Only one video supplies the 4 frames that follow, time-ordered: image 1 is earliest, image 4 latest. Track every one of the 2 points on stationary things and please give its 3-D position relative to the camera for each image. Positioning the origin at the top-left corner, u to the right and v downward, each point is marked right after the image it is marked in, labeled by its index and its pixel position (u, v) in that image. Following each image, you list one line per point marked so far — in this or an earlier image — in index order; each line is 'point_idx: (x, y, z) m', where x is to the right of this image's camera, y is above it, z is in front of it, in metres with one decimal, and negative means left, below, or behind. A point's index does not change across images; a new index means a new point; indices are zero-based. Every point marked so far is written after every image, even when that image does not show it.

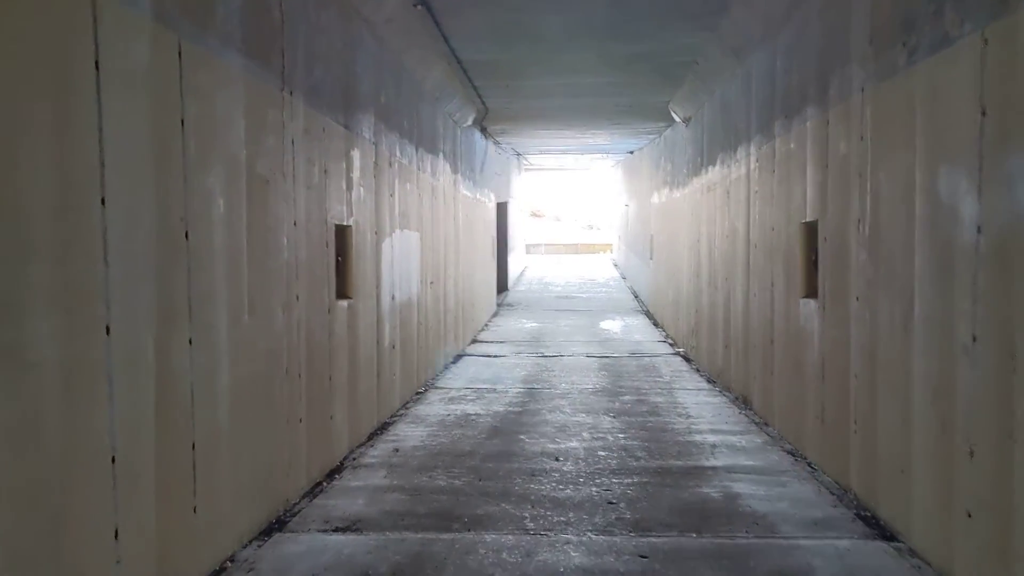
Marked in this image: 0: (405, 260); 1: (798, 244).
0: (-0.6, +0.2, +5.4) m
1: (+1.3, +0.2, +4.0) m
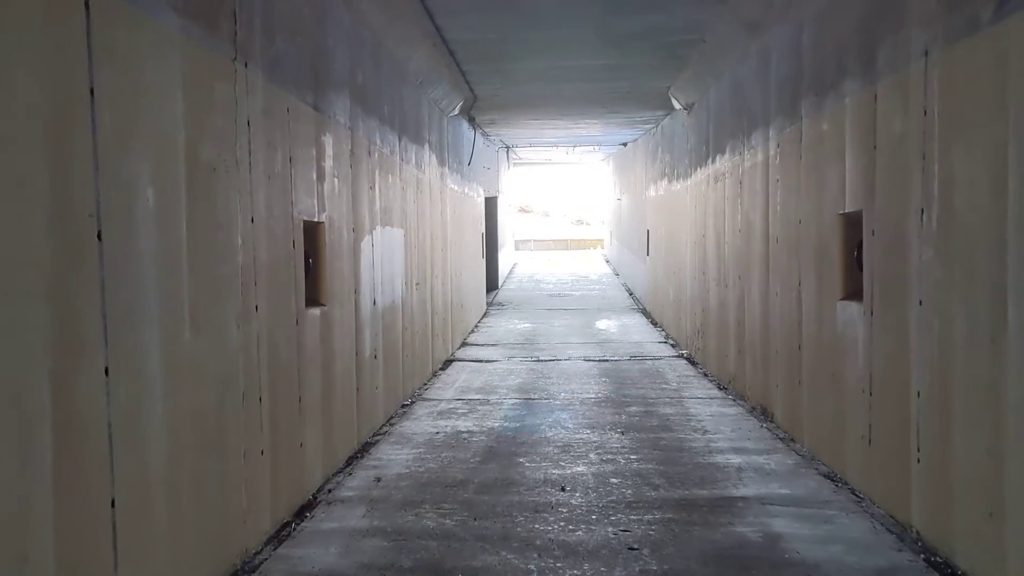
0: (-0.7, +0.2, +4.9) m
1: (+1.3, +0.2, +3.5) m
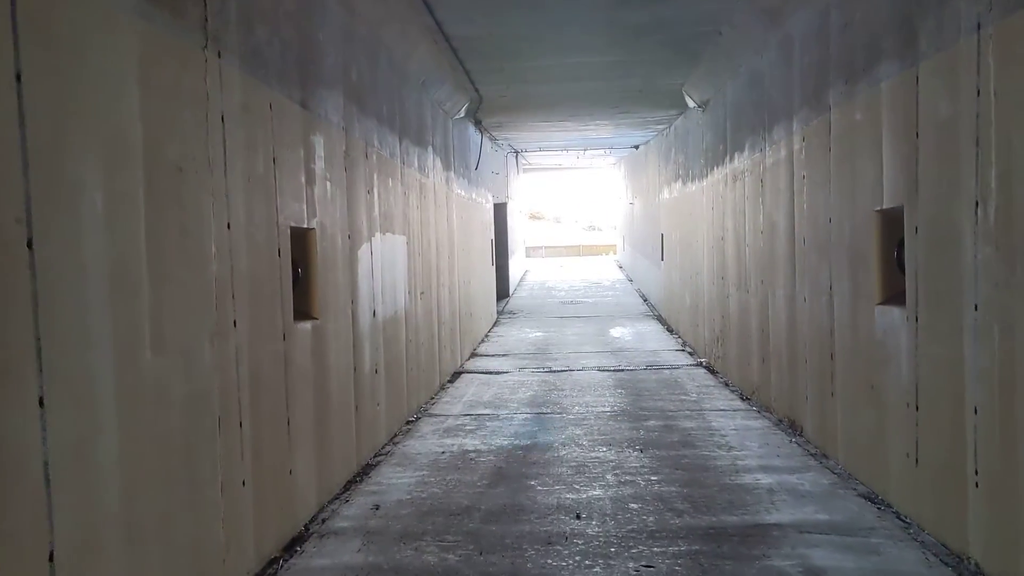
0: (-0.6, +0.1, +4.6) m
1: (+1.3, +0.2, +3.2) m
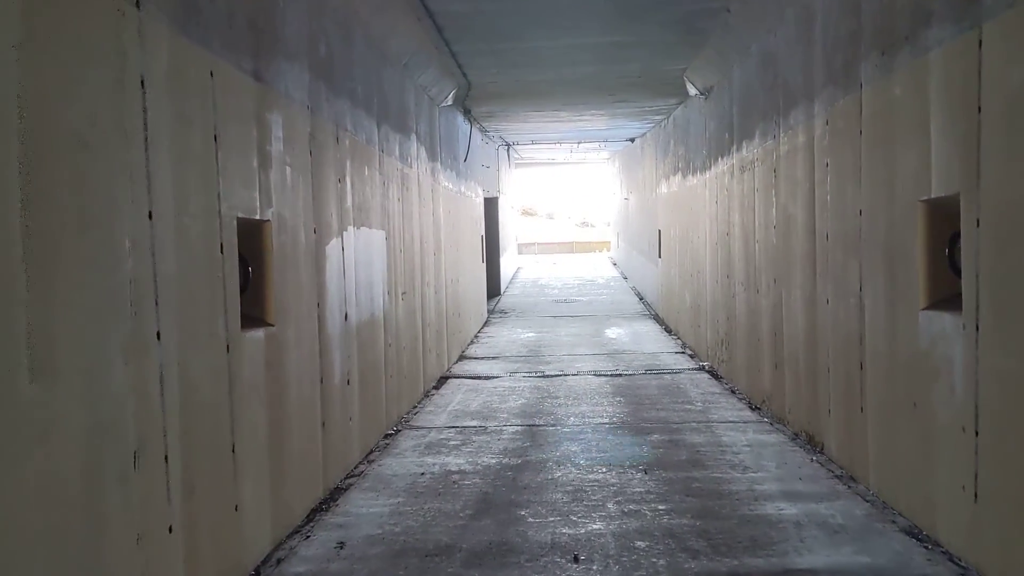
0: (-0.7, +0.1, +4.2) m
1: (+1.2, +0.2, +2.8) m
